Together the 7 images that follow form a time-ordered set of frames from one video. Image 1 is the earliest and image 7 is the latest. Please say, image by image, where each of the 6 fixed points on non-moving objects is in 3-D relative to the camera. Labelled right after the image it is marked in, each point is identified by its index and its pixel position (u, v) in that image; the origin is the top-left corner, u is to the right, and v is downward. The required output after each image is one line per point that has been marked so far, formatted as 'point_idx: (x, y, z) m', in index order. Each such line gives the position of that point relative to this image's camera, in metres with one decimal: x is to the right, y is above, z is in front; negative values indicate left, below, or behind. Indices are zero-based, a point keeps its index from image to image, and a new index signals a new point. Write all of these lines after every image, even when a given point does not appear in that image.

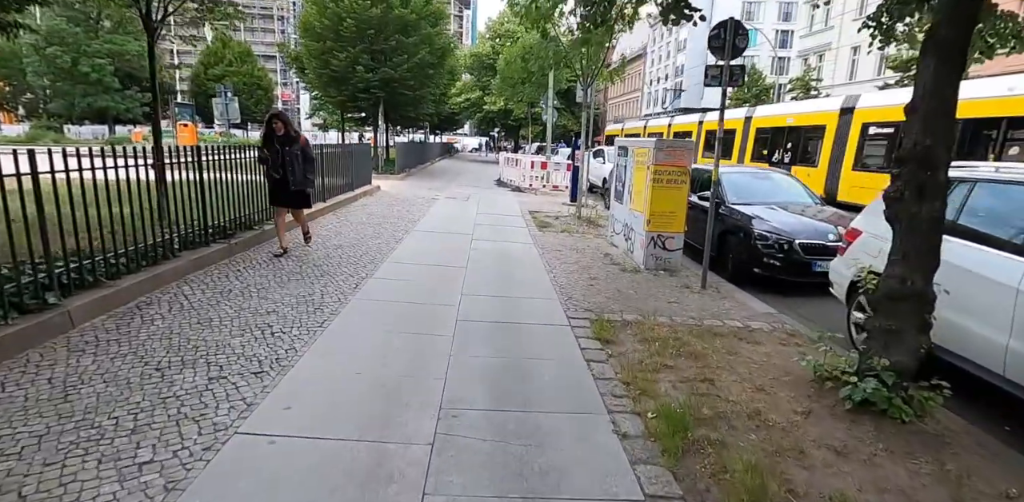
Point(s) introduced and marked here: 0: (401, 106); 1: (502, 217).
0: (-4.2, +5.4, +19.7) m
1: (-0.2, +0.7, +11.3) m
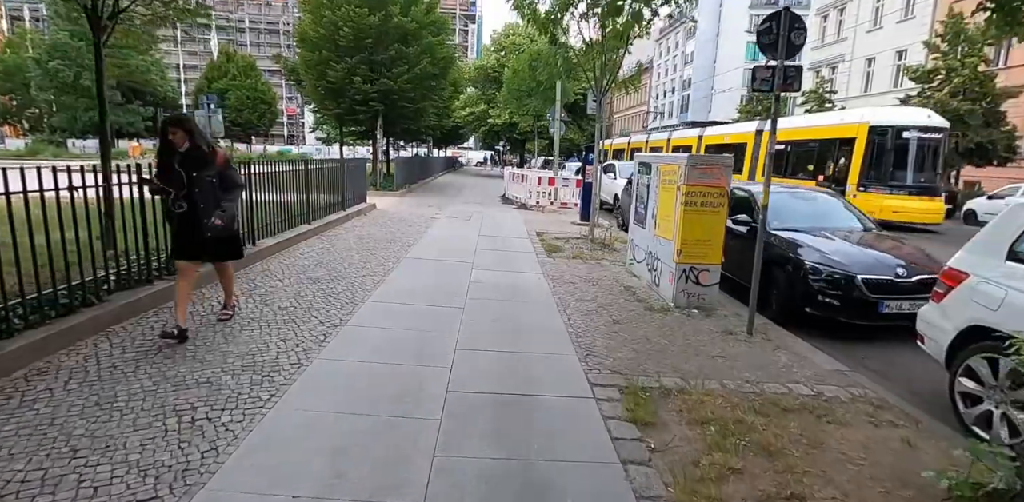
0: (-4.0, +4.7, +18.8) m
1: (-0.1, +0.2, +10.2) m
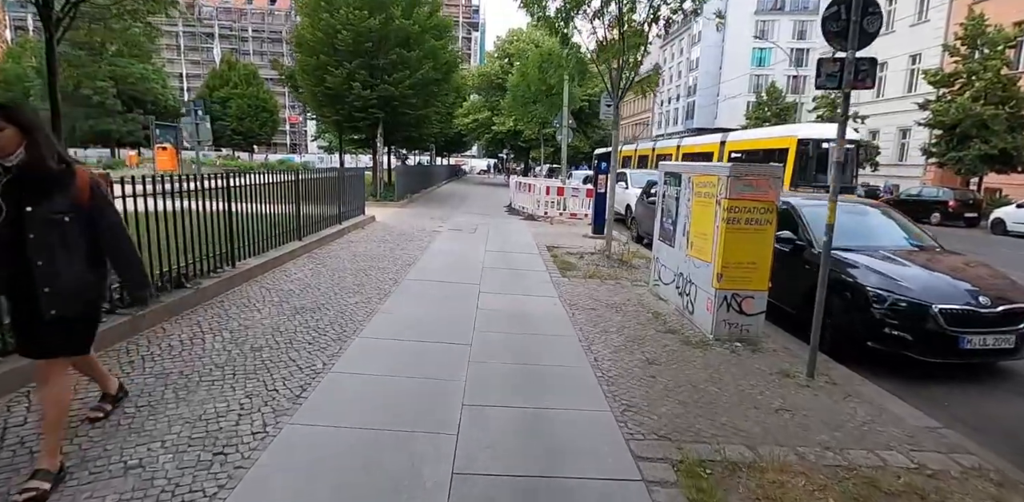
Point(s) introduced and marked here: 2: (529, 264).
0: (-3.8, +4.3, +18.0) m
1: (+0.1, -0.1, +9.4) m
2: (+0.3, -0.2, +8.8) m
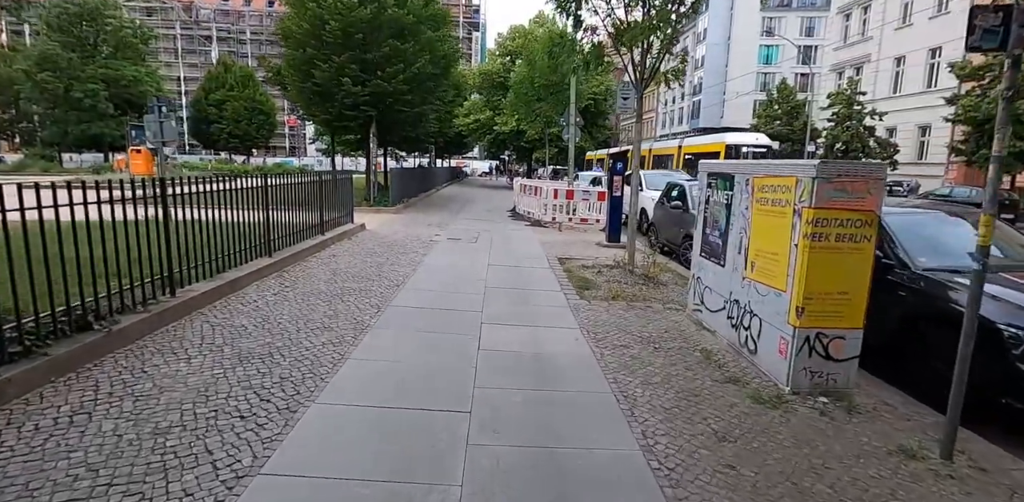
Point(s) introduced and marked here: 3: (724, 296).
0: (-3.6, +4.0, +16.7) m
1: (+0.2, -0.3, +8.0) m
2: (+0.4, -0.4, +7.5) m
3: (+2.2, -0.5, +5.3) m
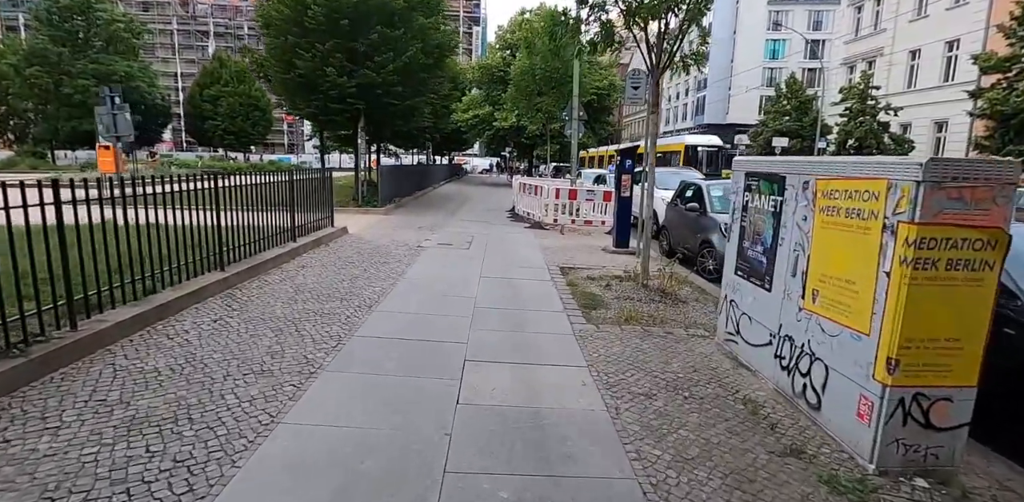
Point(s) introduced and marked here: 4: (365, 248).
0: (-3.7, +3.9, +15.6) m
1: (+0.1, -0.5, +6.9) m
2: (+0.3, -0.6, +6.4) m
3: (+2.1, -0.6, +4.2) m
4: (-2.6, 0.0, +9.4) m
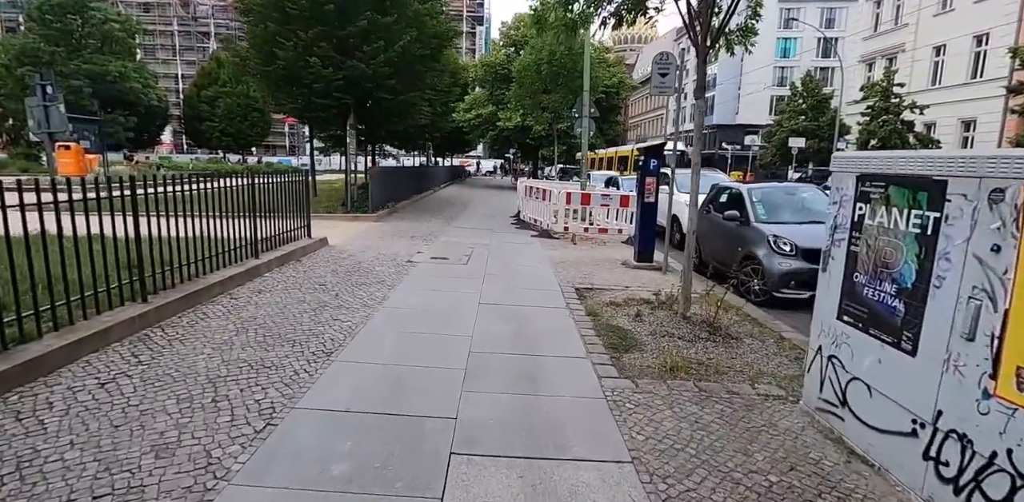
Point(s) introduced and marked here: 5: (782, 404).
0: (-3.5, +3.6, +14.2) m
1: (+0.2, -0.7, +5.5) m
2: (+0.4, -0.8, +5.0) m
3: (+2.1, -0.9, +2.8) m
4: (-2.5, -0.2, +8.0) m
5: (+2.0, -1.1, +3.9) m
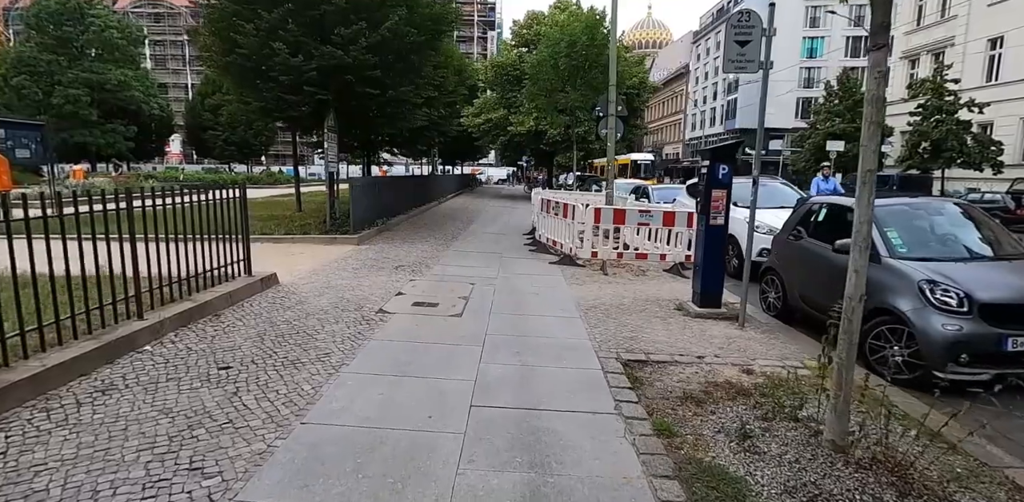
0: (-3.2, +3.0, +11.9) m
1: (+0.3, -1.2, +3.1) m
2: (+0.5, -1.3, +2.5) m
3: (+2.1, -1.3, +0.3) m
4: (-2.4, -0.7, +5.6) m
5: (+2.0, -1.6, +1.4) m
